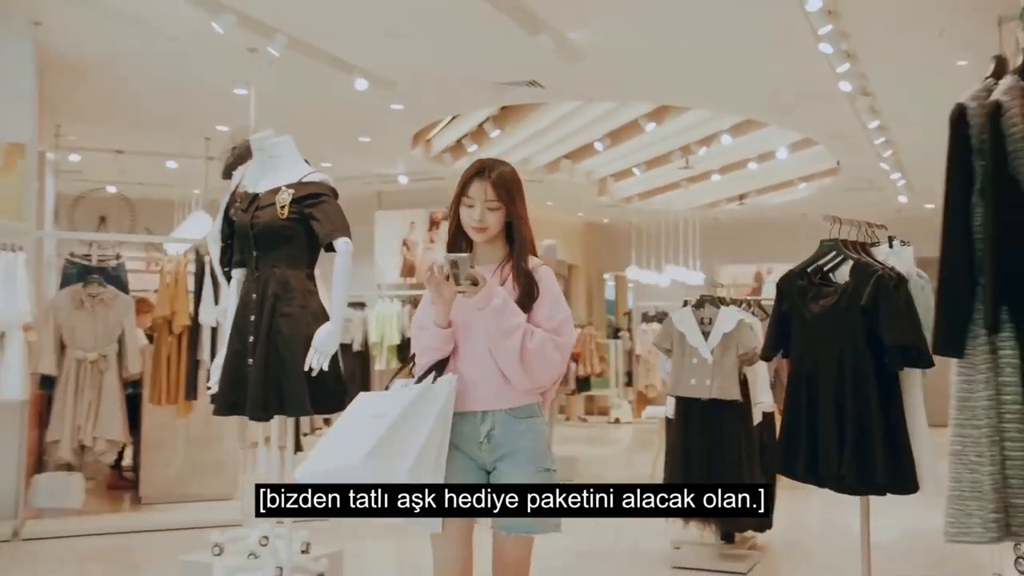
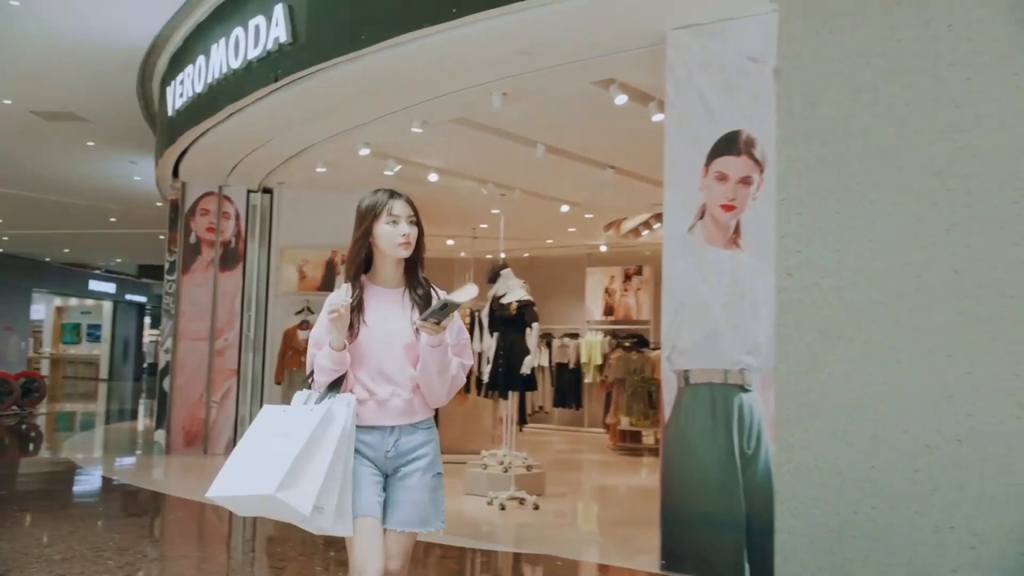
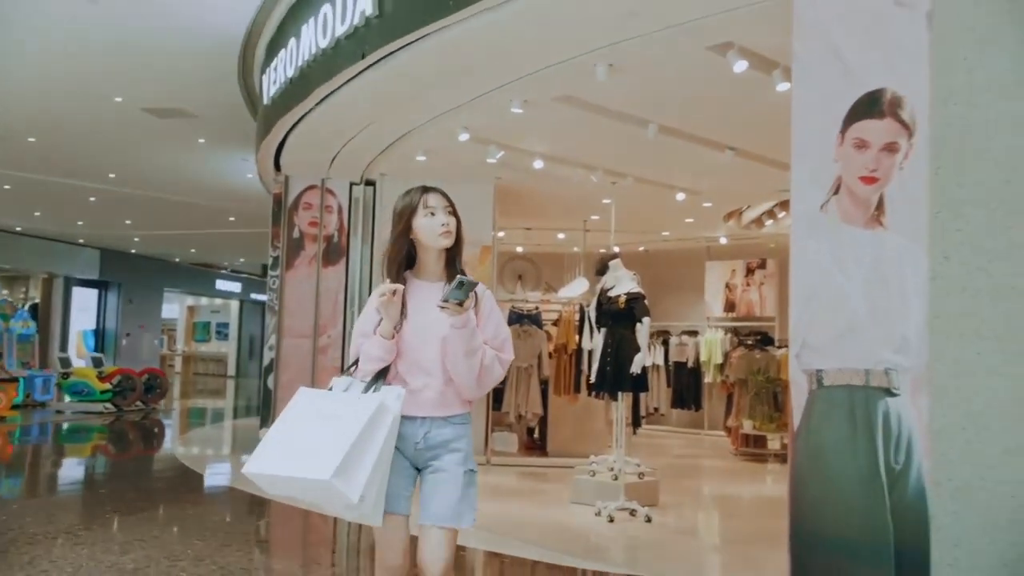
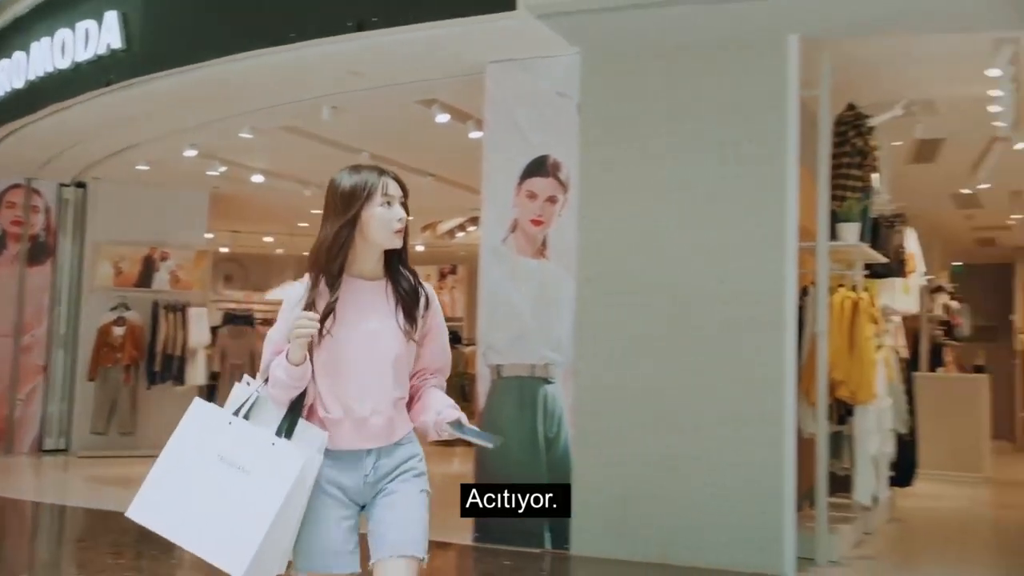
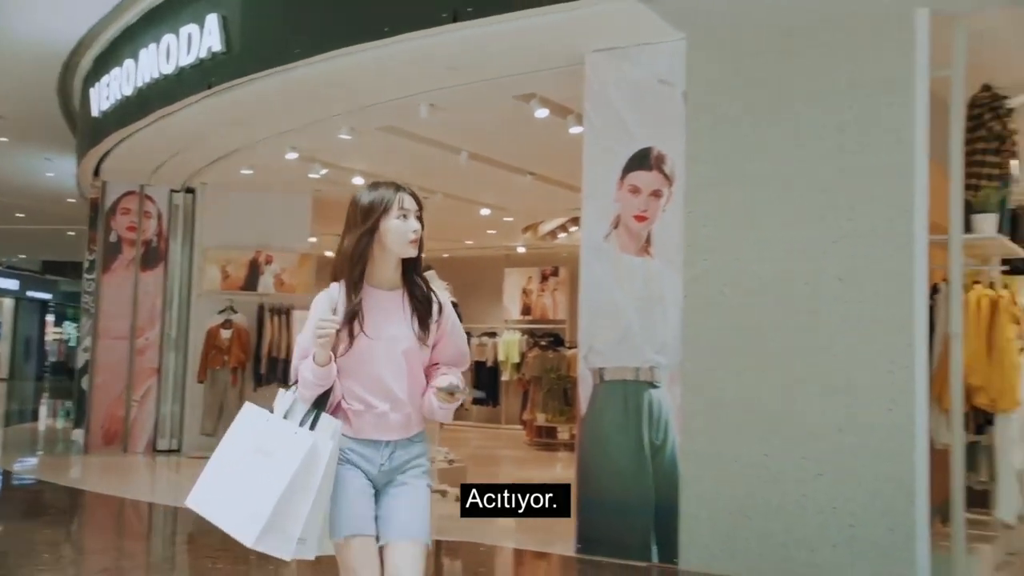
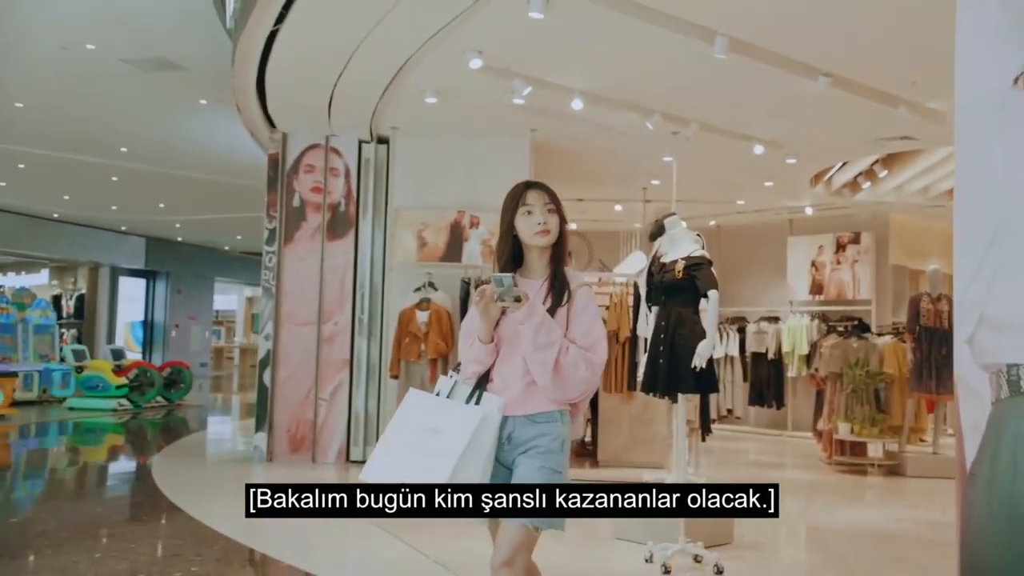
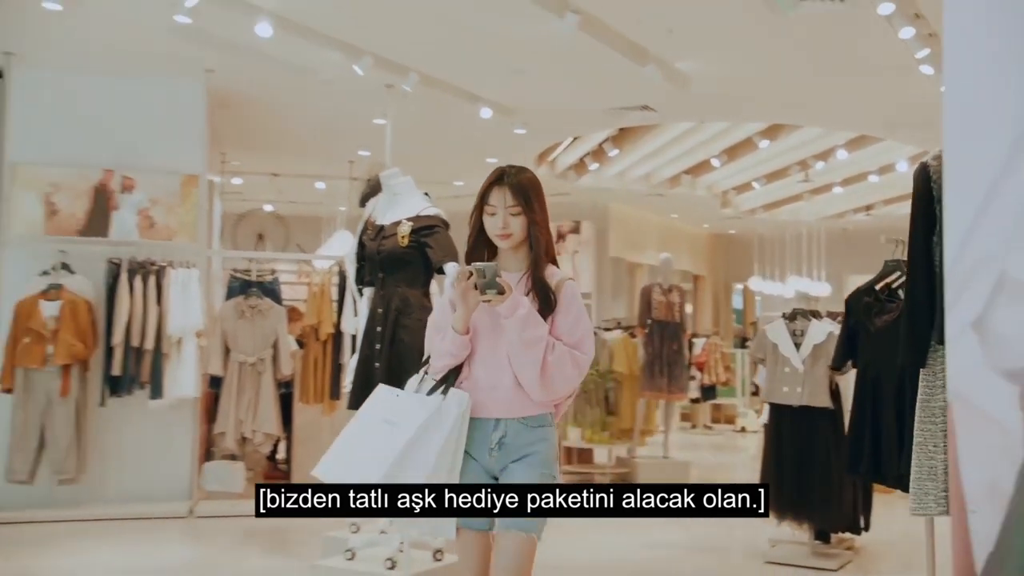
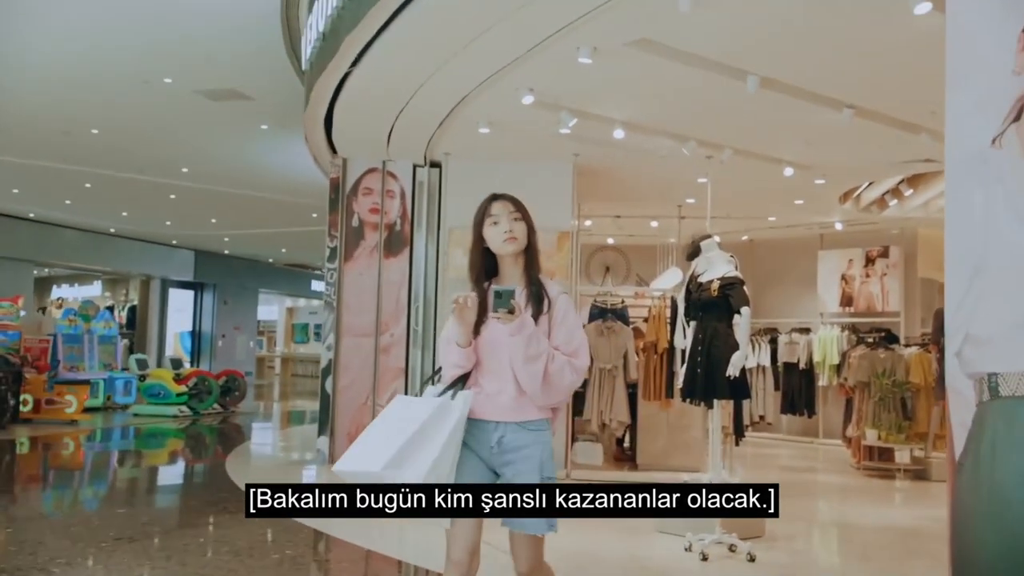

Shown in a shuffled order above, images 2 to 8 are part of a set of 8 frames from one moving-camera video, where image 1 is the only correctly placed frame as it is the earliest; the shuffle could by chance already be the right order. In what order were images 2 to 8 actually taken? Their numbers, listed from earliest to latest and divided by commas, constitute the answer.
7, 6, 8, 3, 2, 5, 4
